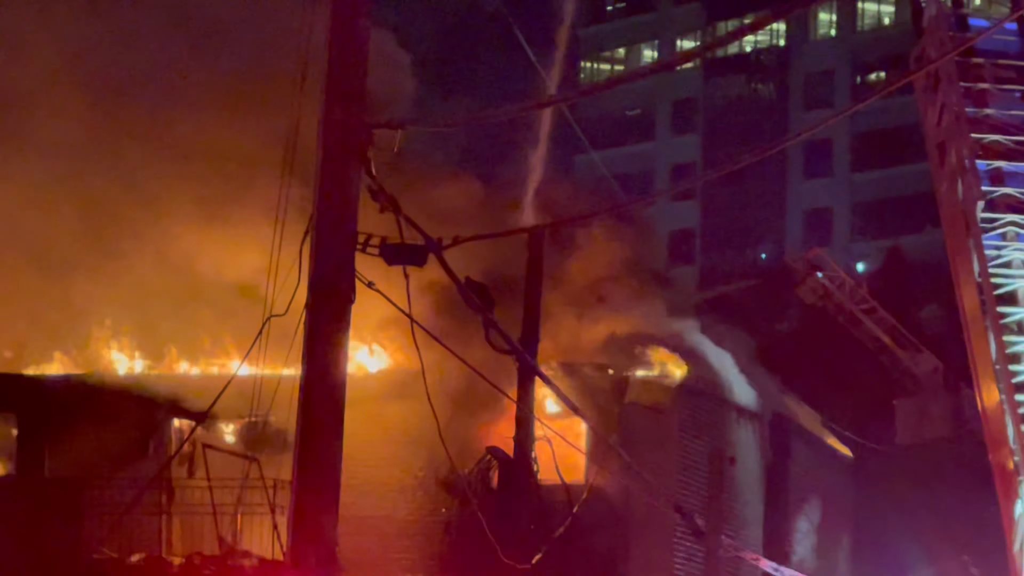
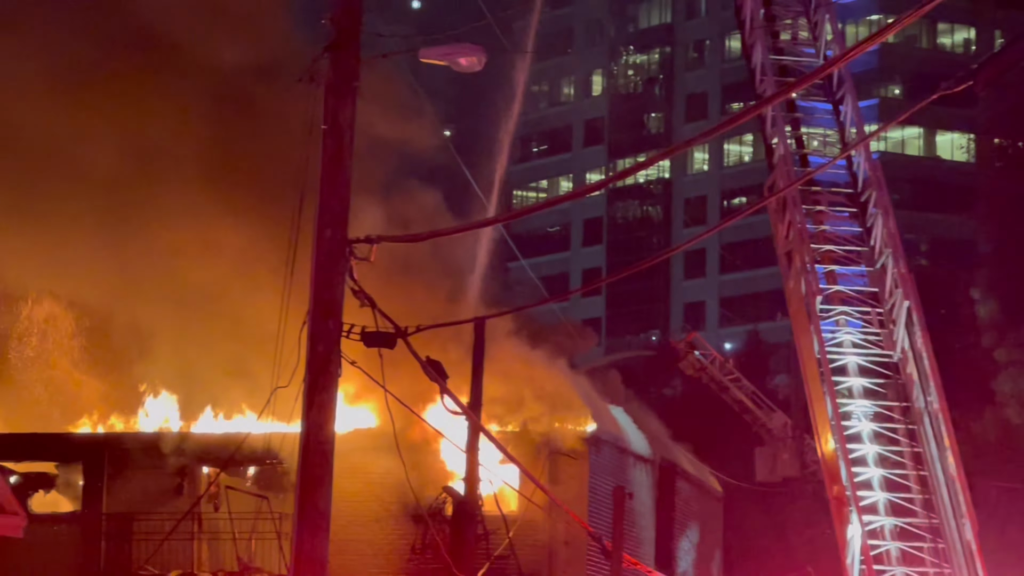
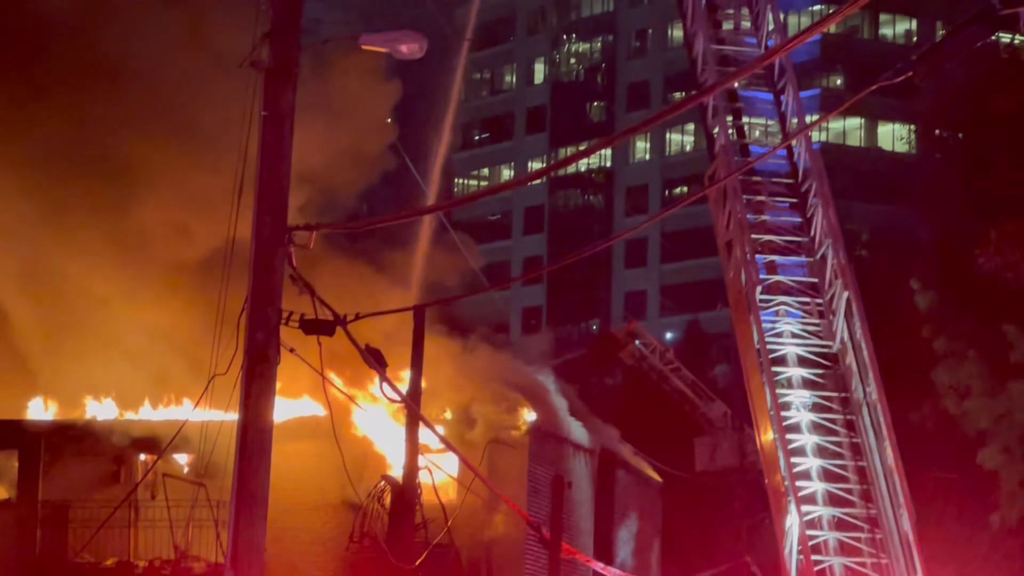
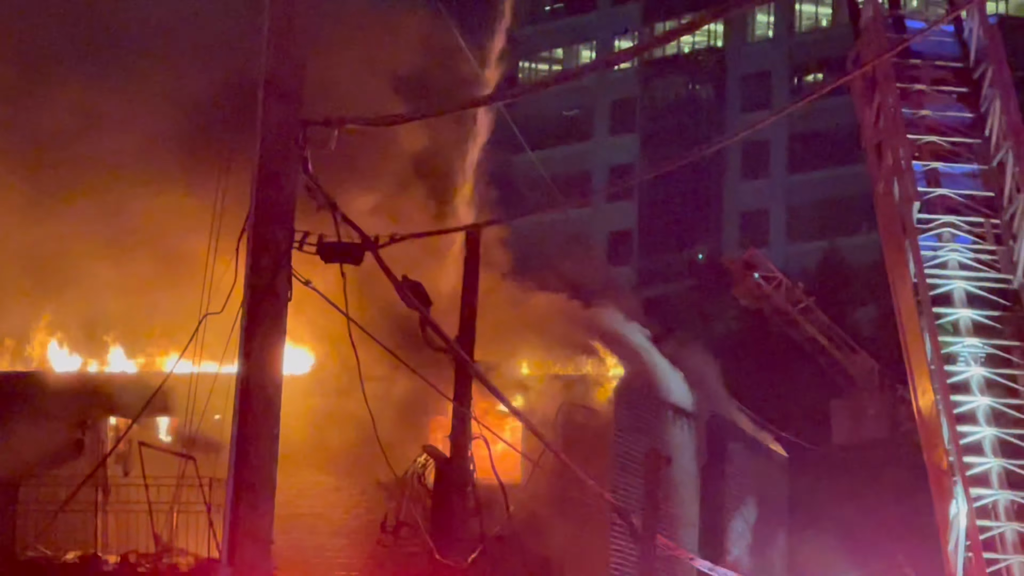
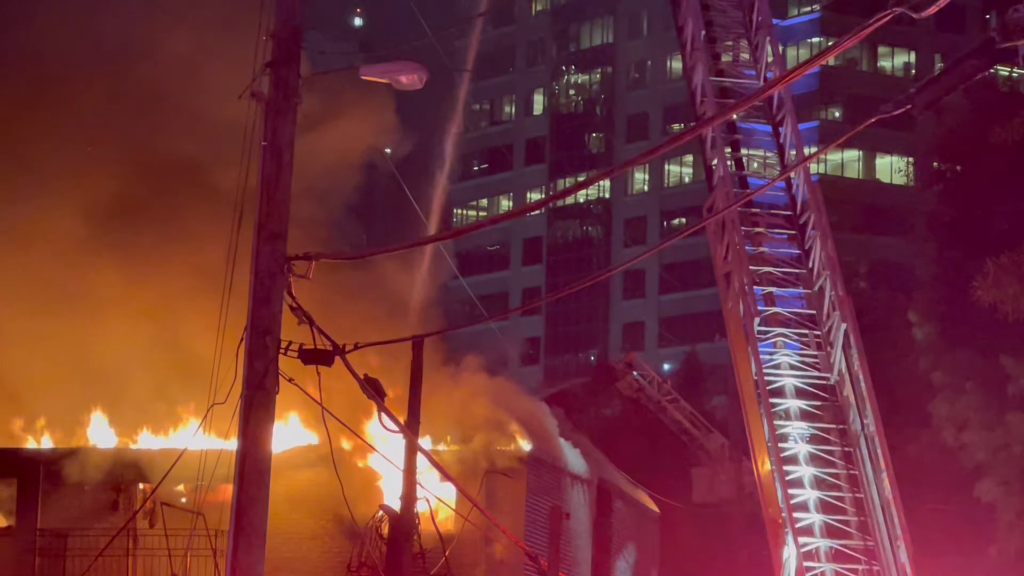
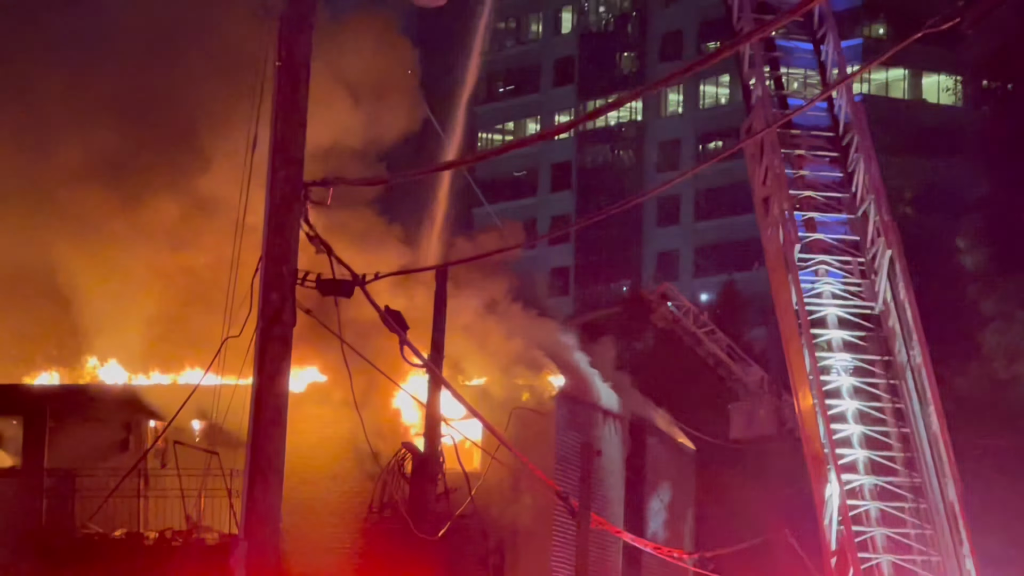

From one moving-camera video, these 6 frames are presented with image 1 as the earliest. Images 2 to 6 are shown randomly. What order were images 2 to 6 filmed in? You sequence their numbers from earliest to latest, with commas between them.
4, 6, 3, 5, 2
